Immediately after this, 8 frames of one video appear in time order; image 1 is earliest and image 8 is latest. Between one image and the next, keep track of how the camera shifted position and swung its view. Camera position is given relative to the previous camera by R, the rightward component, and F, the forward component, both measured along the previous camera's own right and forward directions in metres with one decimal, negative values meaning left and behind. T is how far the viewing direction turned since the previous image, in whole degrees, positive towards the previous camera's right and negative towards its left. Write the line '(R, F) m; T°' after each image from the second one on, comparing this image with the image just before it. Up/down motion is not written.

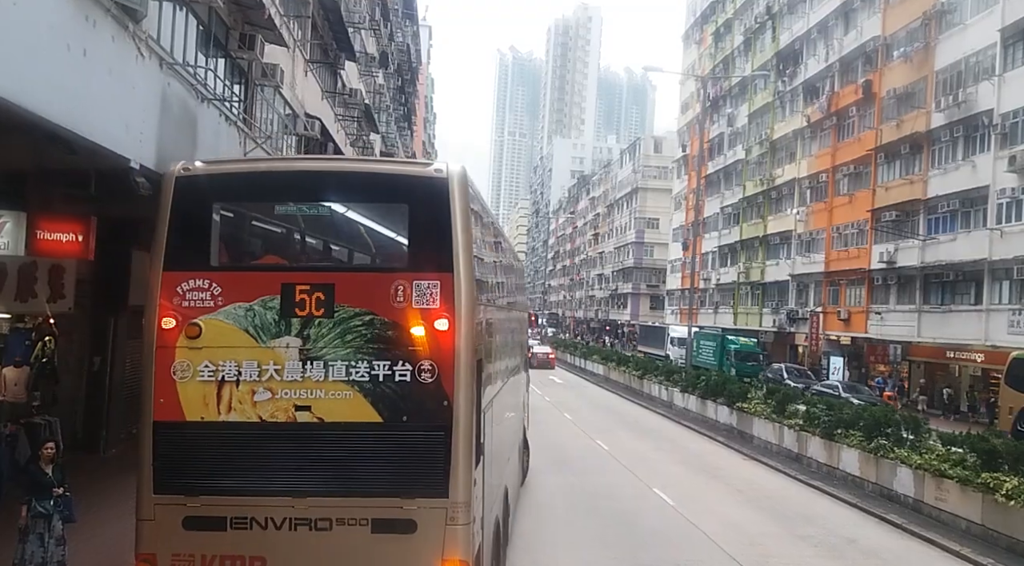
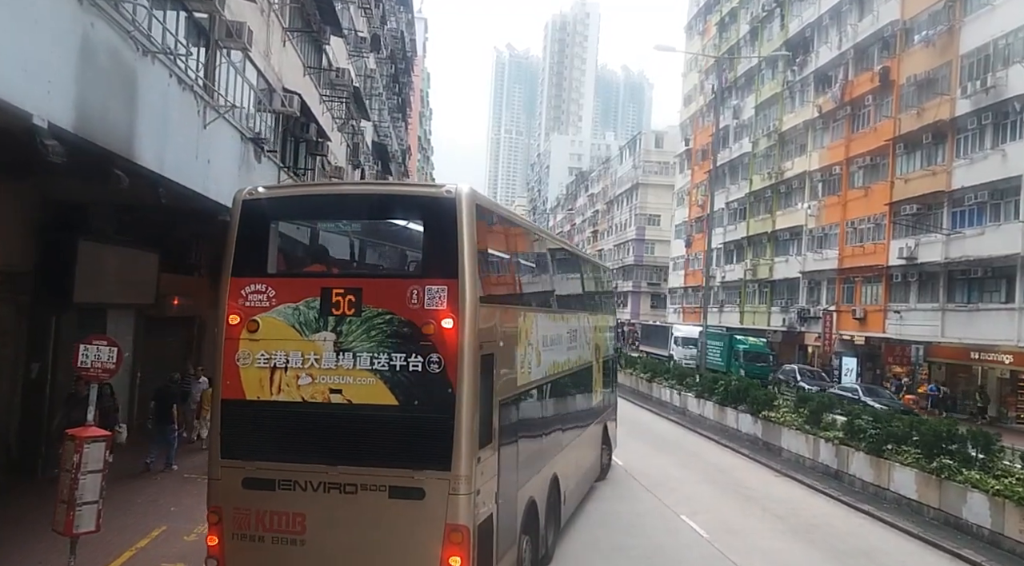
(-0.1, +1.7) m; 0°
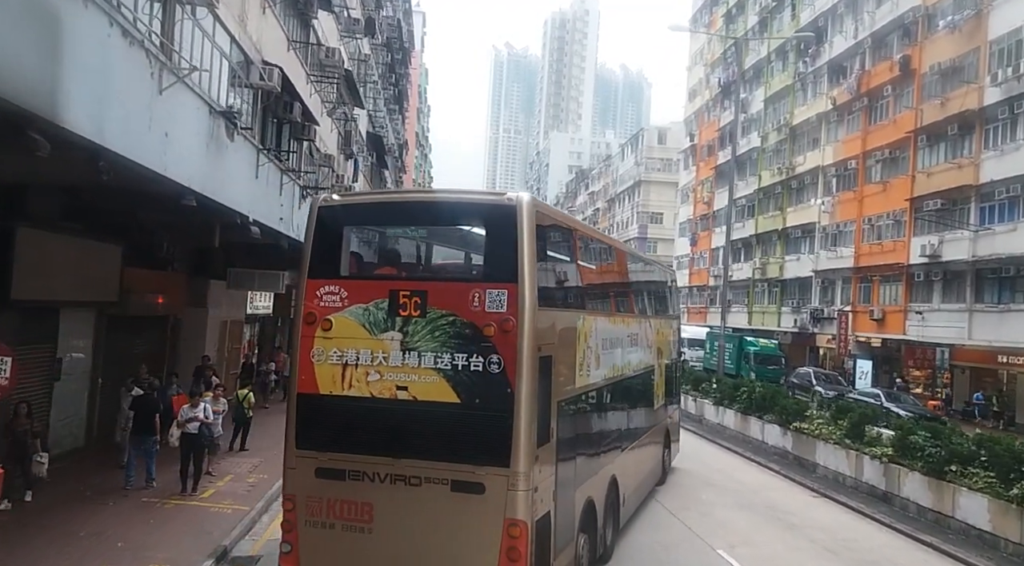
(-0.1, +1.5) m; 0°
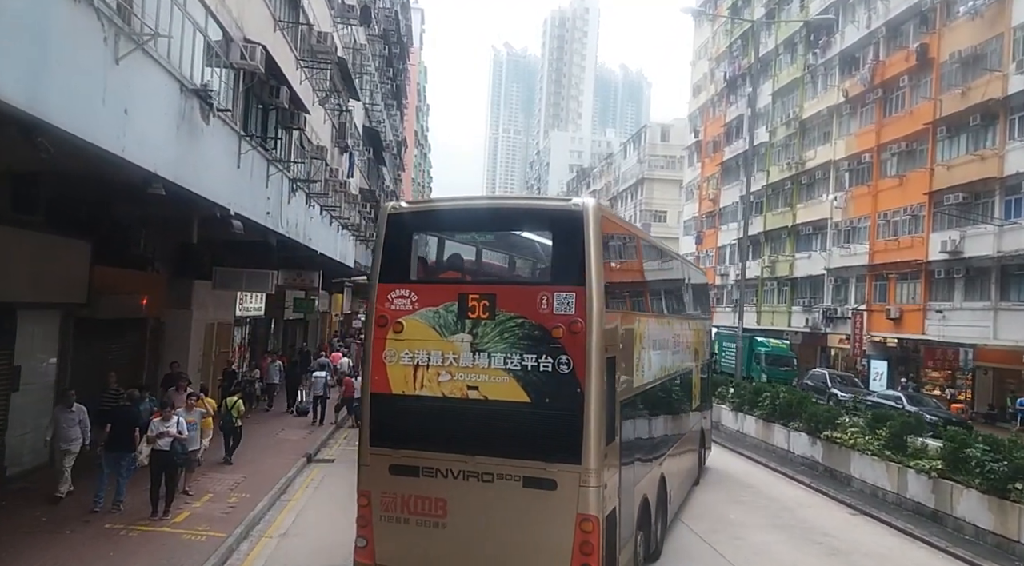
(-0.1, +1.1) m; 0°
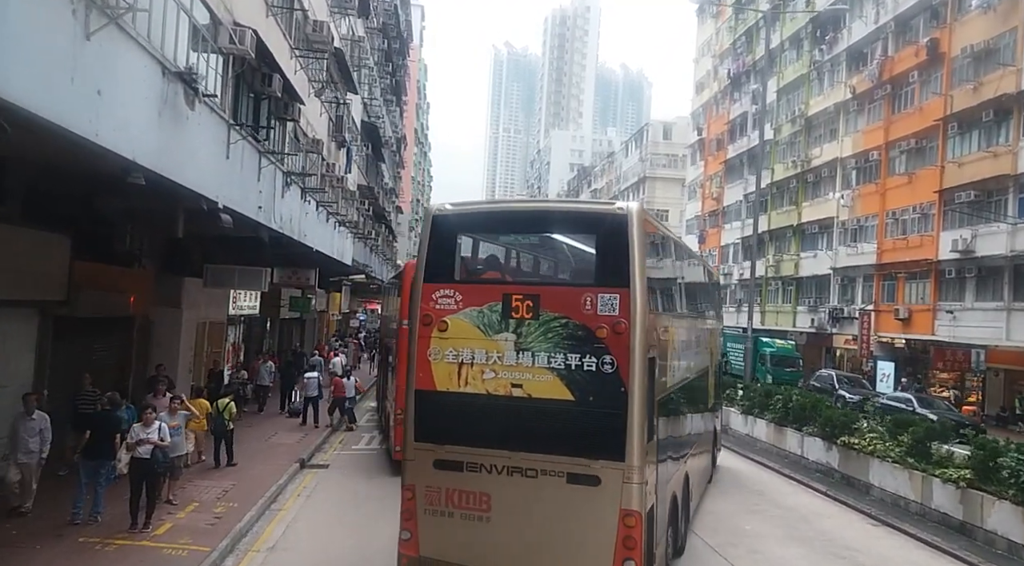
(-0.1, +0.6) m; 0°
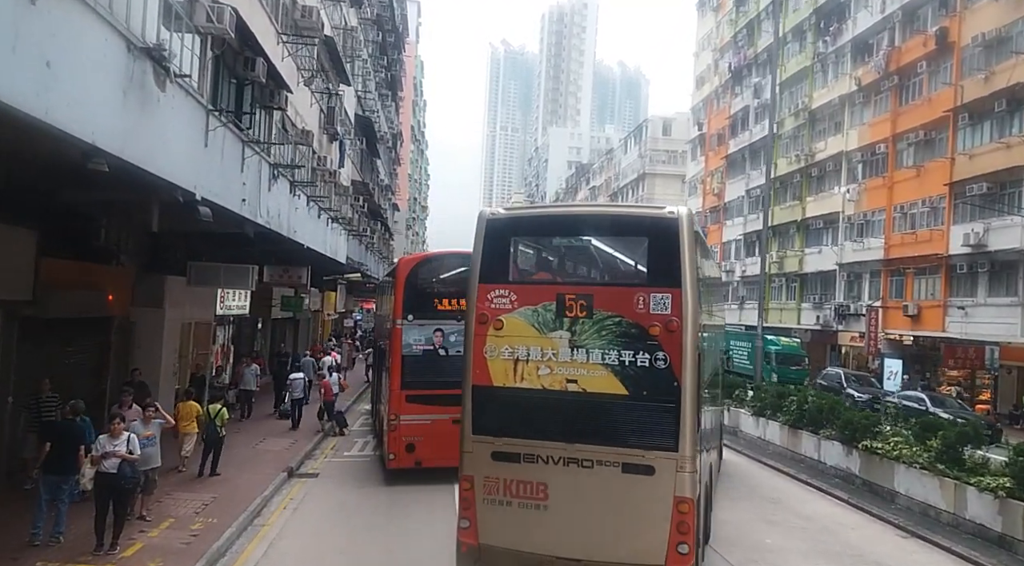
(0.0, +0.8) m; 0°
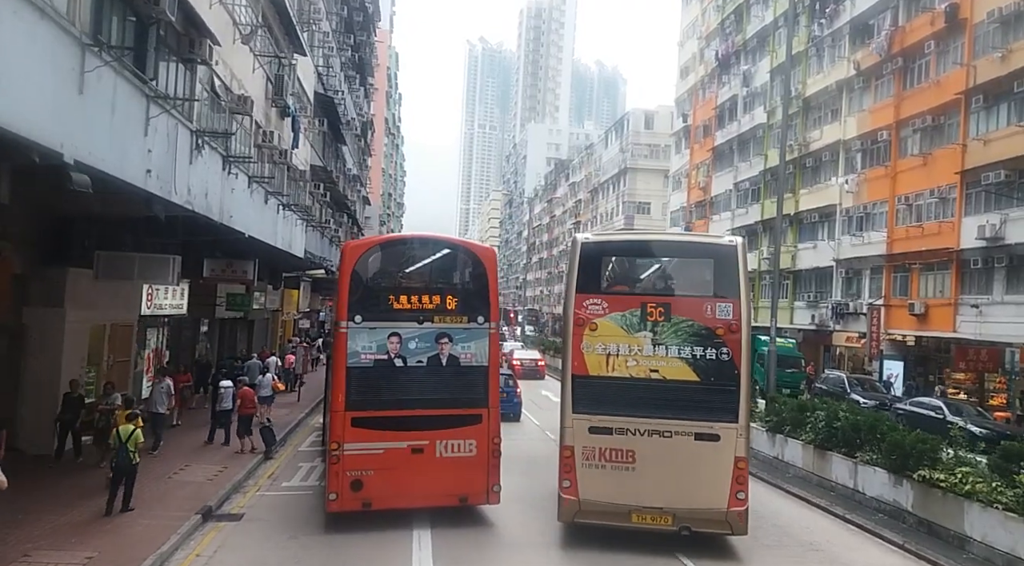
(0.0, +2.4) m; +2°
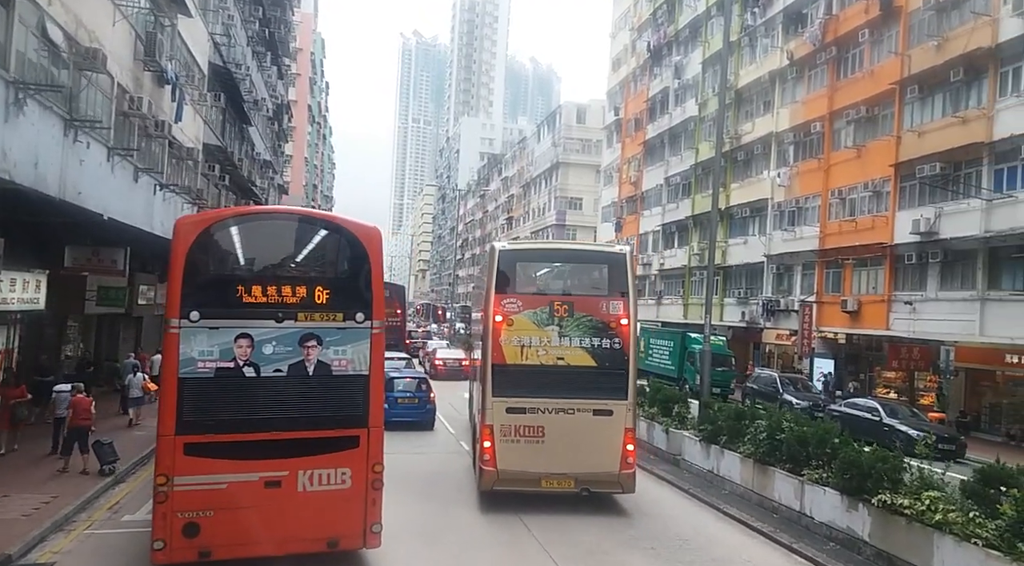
(+0.5, +1.8) m; +5°
